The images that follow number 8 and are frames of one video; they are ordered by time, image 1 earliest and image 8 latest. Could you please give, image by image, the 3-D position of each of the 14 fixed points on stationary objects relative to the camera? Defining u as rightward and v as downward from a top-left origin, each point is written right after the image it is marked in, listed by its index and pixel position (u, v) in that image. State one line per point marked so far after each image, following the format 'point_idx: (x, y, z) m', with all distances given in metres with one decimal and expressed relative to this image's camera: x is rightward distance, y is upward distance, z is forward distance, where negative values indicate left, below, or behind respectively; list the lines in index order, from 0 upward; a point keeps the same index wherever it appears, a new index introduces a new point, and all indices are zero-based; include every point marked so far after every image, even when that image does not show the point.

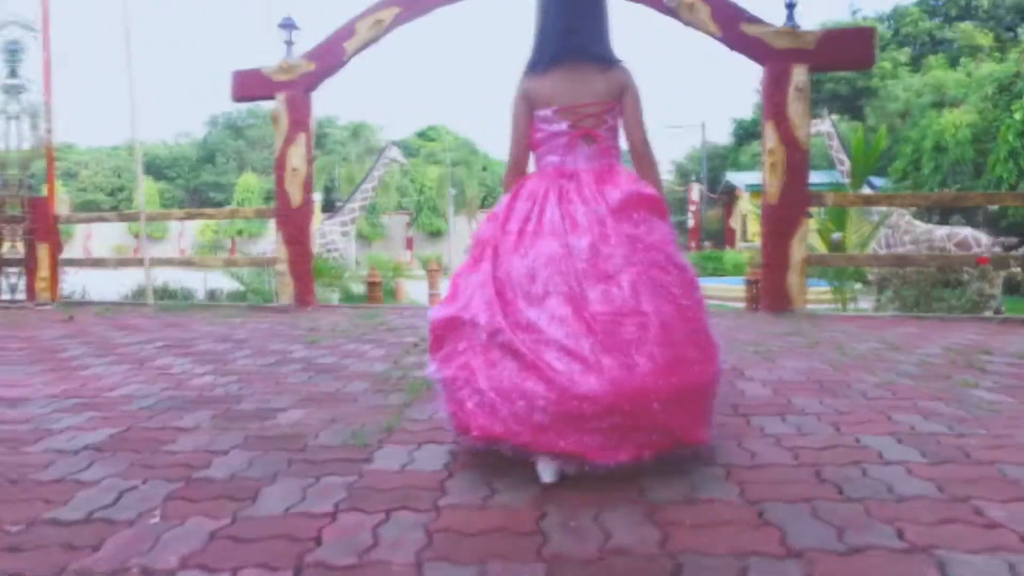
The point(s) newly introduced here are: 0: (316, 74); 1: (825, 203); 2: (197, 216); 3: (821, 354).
0: (-1.8, +2.0, +6.1) m
1: (+2.5, +0.7, +5.2) m
2: (-3.3, +0.8, +6.8) m
3: (+1.5, -0.3, +3.1) m
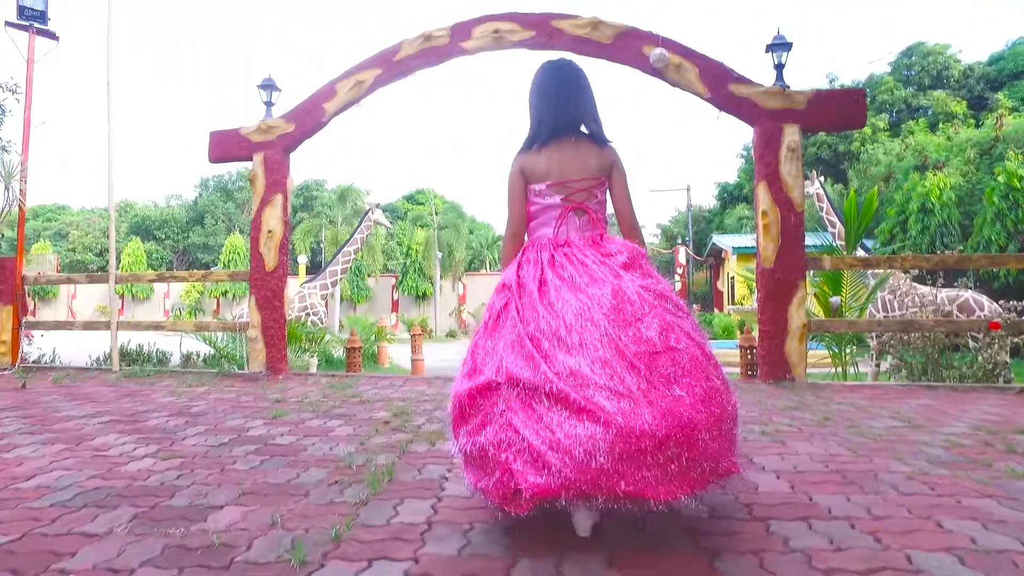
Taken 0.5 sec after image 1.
0: (-2.0, +1.4, +5.9) m
1: (+2.4, +0.2, +5.0) m
2: (-3.5, +0.1, +6.5) m
3: (+1.4, -0.6, +2.8) m
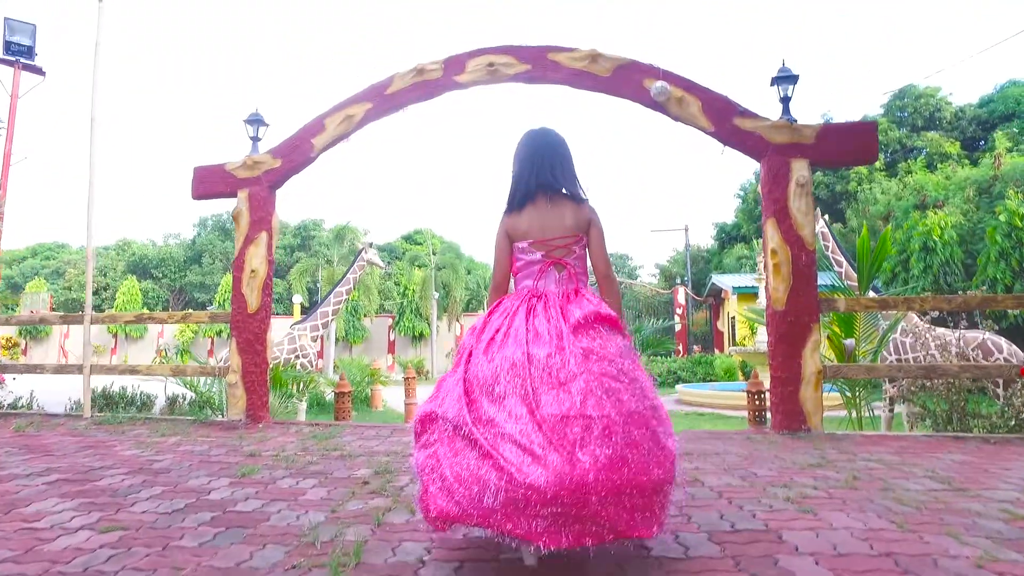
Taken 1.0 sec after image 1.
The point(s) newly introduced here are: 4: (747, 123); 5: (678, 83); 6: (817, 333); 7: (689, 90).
0: (-2.0, +1.0, +5.7) m
1: (+2.3, -0.1, +4.7) m
2: (-3.5, -0.3, +6.2) m
3: (+1.4, -0.8, +2.5) m
4: (+1.8, +1.3, +4.9) m
5: (+1.3, +1.6, +5.0) m
6: (+2.1, -0.3, +4.6) m
7: (+1.3, +1.5, +5.0) m
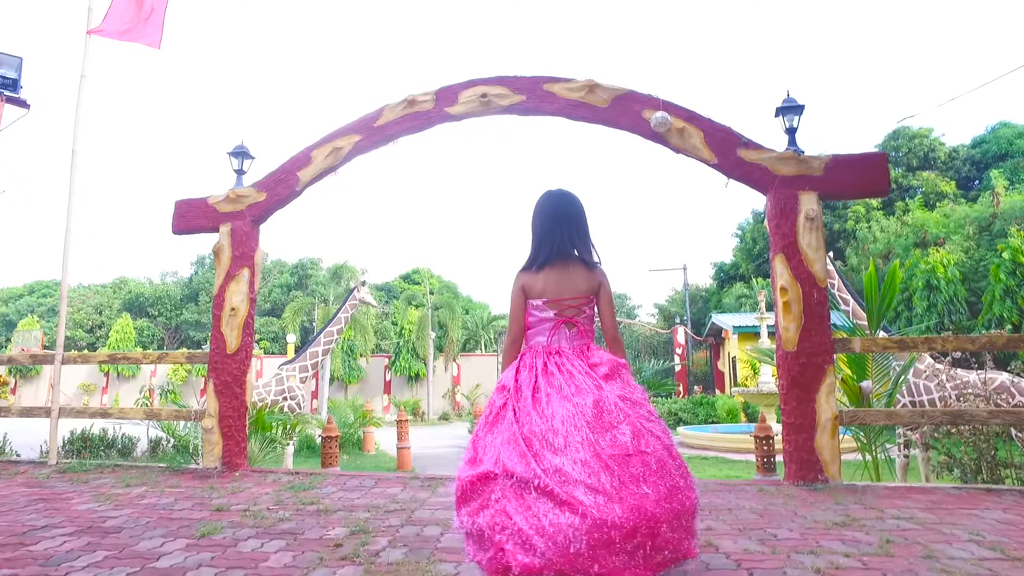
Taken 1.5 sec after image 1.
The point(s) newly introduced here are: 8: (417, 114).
0: (-2.0, +0.7, +5.5) m
1: (+2.3, -0.4, +4.4) m
2: (-3.5, -0.6, +5.9) m
3: (+1.3, -0.9, +2.1) m
4: (+1.7, +1.0, +4.7) m
5: (+1.2, +1.3, +4.8) m
6: (+2.1, -0.6, +4.3) m
7: (+1.3, +1.2, +4.8) m
8: (-0.8, +1.4, +5.3) m
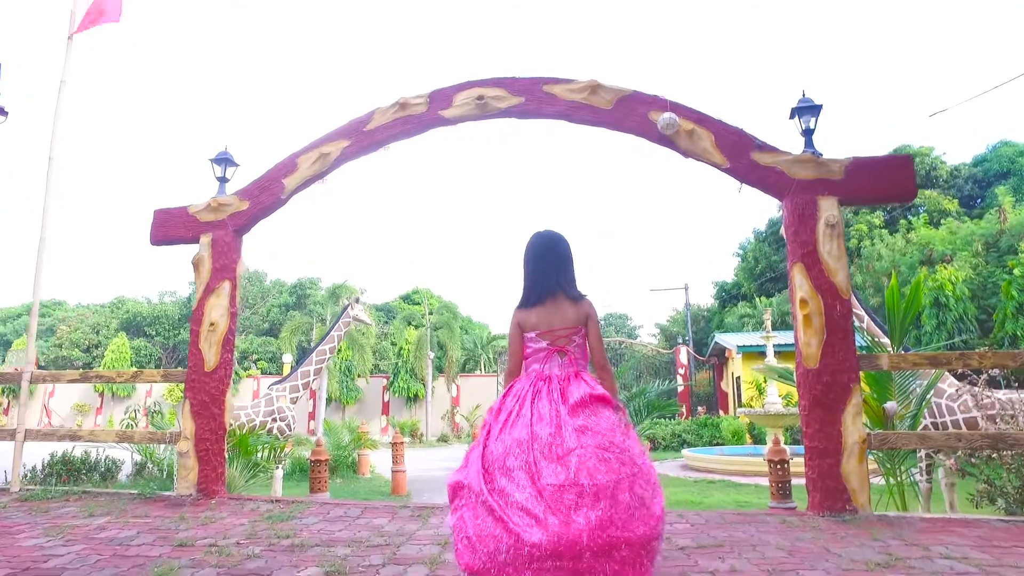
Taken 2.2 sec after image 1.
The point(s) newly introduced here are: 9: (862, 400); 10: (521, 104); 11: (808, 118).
0: (-2.1, +0.6, +5.2) m
1: (+2.3, -0.5, +4.1) m
2: (-3.6, -0.8, +5.6) m
3: (+1.3, -0.9, +1.8) m
4: (+1.7, +0.9, +4.4) m
5: (+1.2, +1.2, +4.5) m
6: (+2.1, -0.6, +4.0) m
7: (+1.3, +1.1, +4.5) m
8: (-0.8, +1.3, +5.0) m
9: (+2.1, -0.7, +4.0) m
10: (+0.1, +1.4, +4.9) m
11: (+2.0, +1.1, +4.4) m
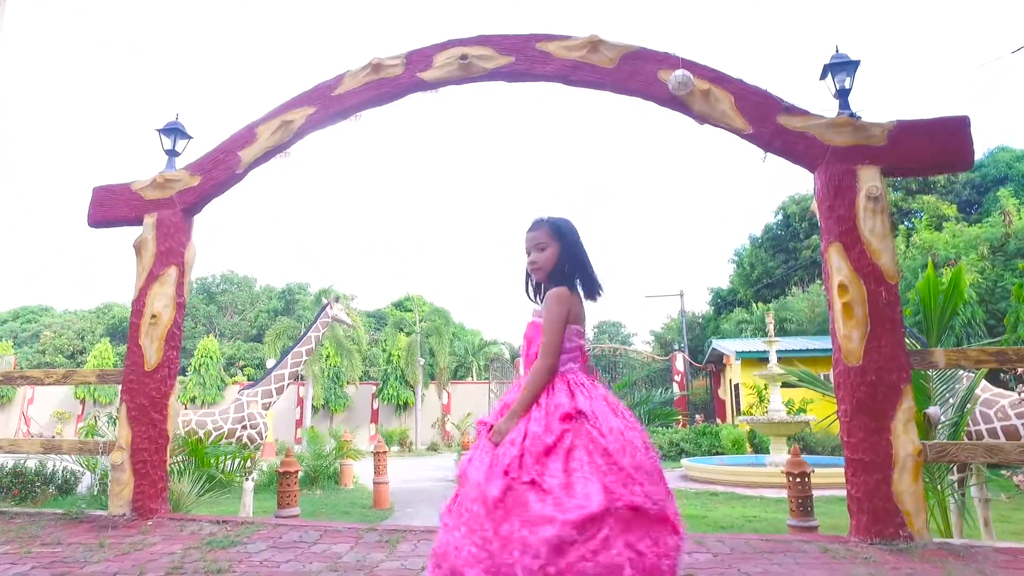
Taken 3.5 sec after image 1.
0: (-2.1, +0.7, +4.5) m
1: (+2.2, -0.4, +3.4) m
2: (-3.6, -0.7, +4.9) m
3: (+1.3, -0.8, +1.1) m
4: (+1.6, +1.0, +3.8) m
5: (+1.1, +1.3, +3.9) m
6: (+2.0, -0.6, +3.3) m
7: (+1.2, +1.2, +3.9) m
8: (-0.9, +1.4, +4.4) m
9: (+2.0, -0.6, +3.3) m
10: (0.0, +1.4, +4.2) m
11: (+1.9, +1.2, +3.8) m
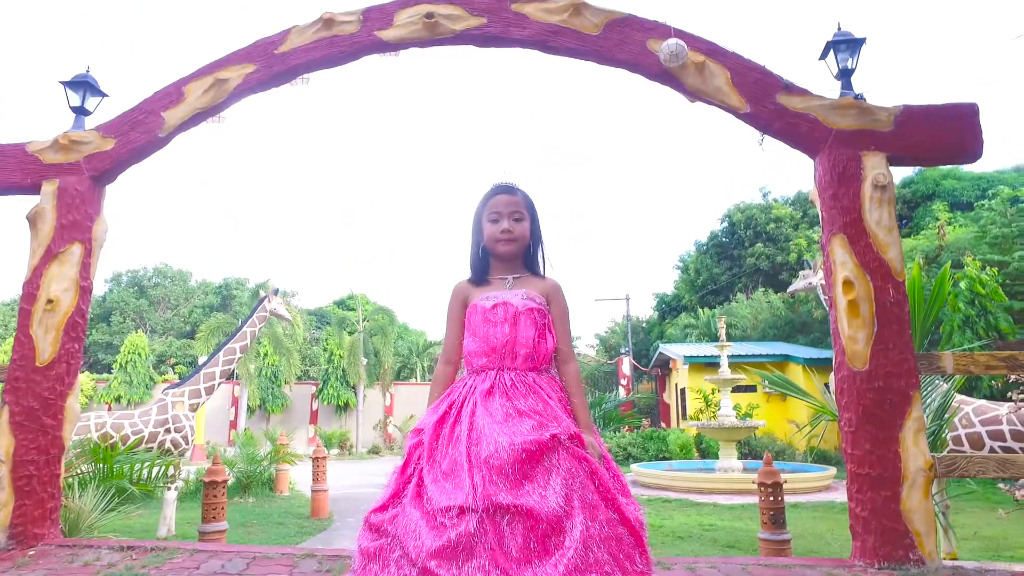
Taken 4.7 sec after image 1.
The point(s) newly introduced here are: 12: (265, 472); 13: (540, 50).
0: (-2.3, +0.8, +3.9) m
1: (+2.0, -0.4, +3.1) m
2: (-3.9, -0.5, +4.1) m
3: (+1.3, -0.8, +0.8) m
4: (+1.5, +1.0, +3.4) m
5: (+1.0, +1.3, +3.5) m
6: (+1.9, -0.5, +3.0) m
7: (+1.1, +1.2, +3.5) m
8: (-1.0, +1.5, +3.8) m
9: (+1.9, -0.6, +3.0) m
10: (-0.2, +1.5, +3.8) m
11: (+1.8, +1.2, +3.5) m
12: (-3.9, -2.9, +10.4) m
13: (+0.2, +1.3, +3.7) m
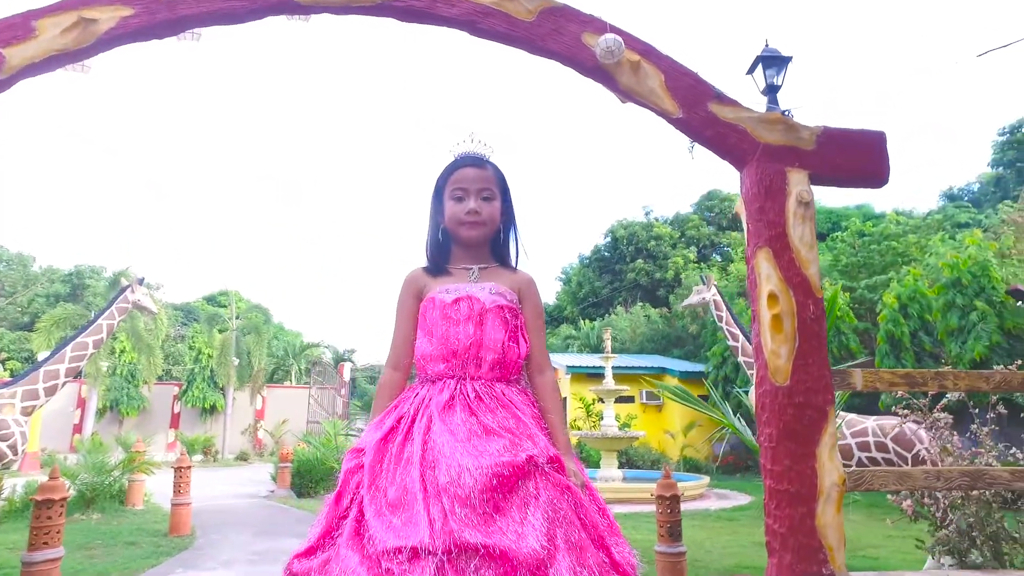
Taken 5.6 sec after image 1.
0: (-2.7, +0.9, +3.2) m
1: (+1.6, -0.5, +3.2) m
2: (-4.4, -0.3, +3.1) m
3: (+1.3, -0.8, +0.7) m
4: (+1.1, +0.9, +3.4) m
5: (+0.6, +1.3, +3.4) m
6: (+1.5, -0.6, +3.0) m
7: (+0.7, +1.2, +3.4) m
8: (-1.4, +1.5, +3.4) m
9: (+1.5, -0.6, +3.0) m
10: (-0.5, +1.5, +3.4) m
11: (+1.4, +1.2, +3.5) m
12: (-5.6, -2.7, +9.3) m
13: (-0.2, +1.3, +3.5) m
